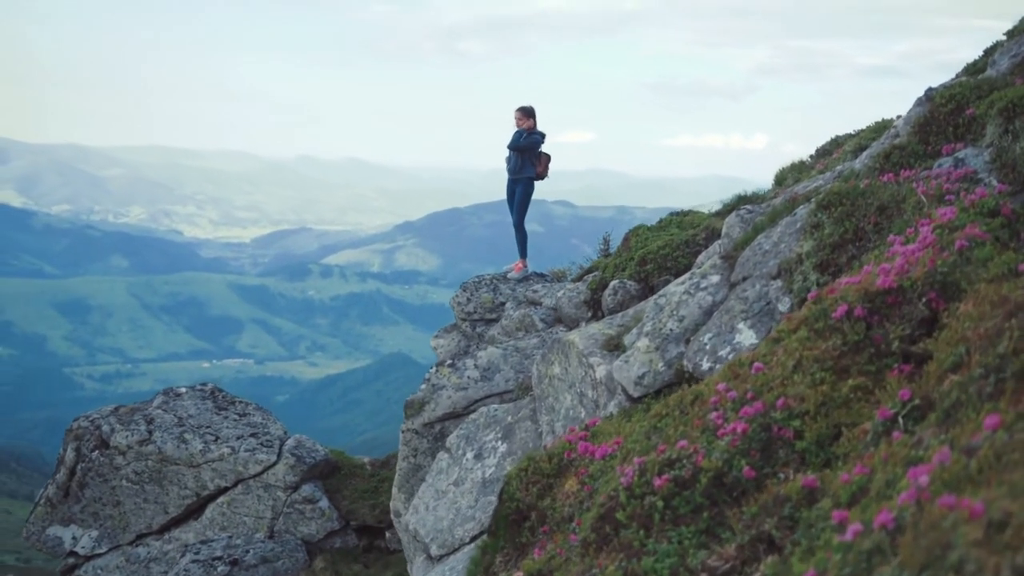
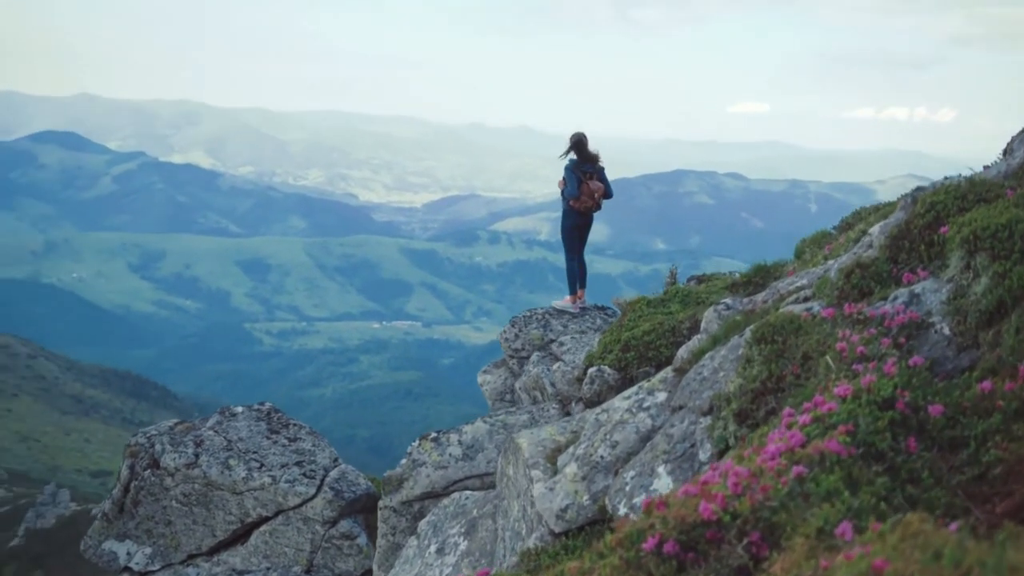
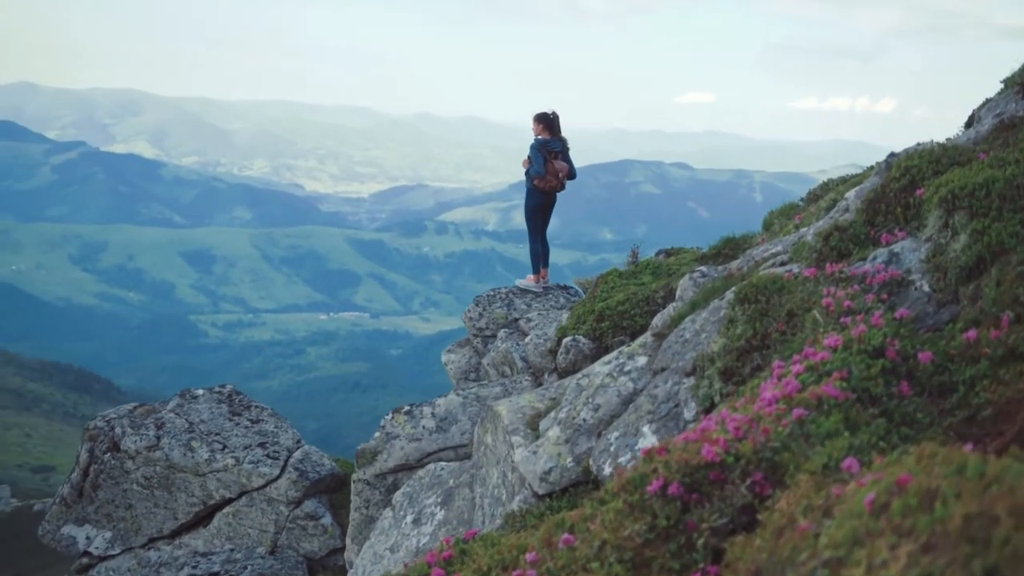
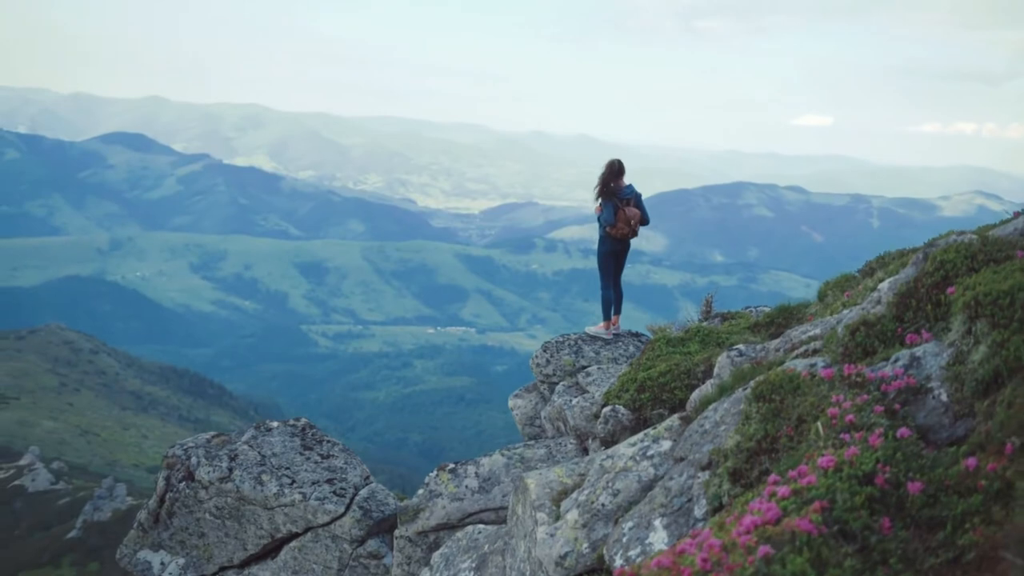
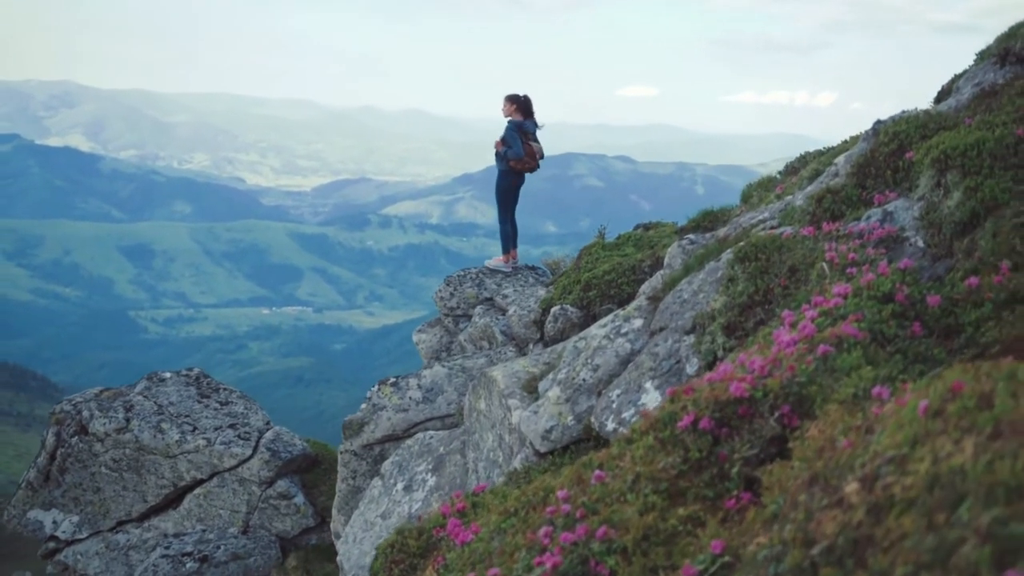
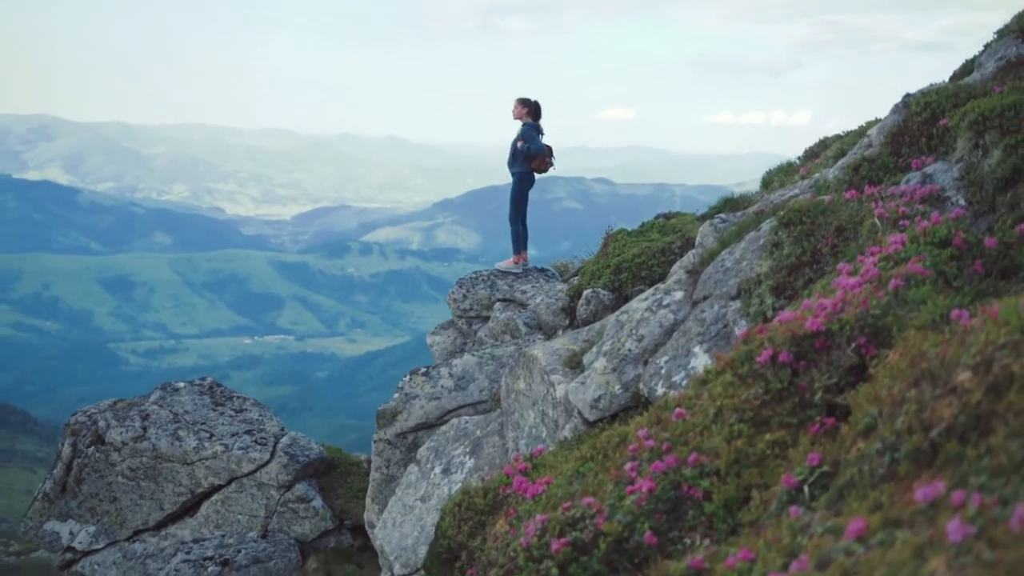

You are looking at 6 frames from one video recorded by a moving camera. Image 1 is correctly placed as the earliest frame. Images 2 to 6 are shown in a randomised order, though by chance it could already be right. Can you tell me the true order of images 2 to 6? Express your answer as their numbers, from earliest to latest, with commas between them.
6, 5, 3, 2, 4
